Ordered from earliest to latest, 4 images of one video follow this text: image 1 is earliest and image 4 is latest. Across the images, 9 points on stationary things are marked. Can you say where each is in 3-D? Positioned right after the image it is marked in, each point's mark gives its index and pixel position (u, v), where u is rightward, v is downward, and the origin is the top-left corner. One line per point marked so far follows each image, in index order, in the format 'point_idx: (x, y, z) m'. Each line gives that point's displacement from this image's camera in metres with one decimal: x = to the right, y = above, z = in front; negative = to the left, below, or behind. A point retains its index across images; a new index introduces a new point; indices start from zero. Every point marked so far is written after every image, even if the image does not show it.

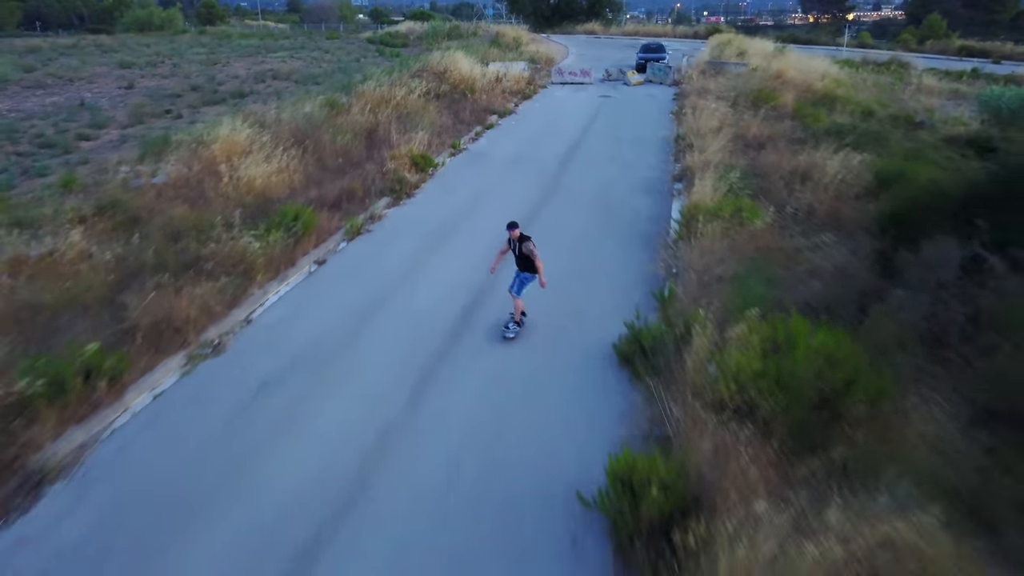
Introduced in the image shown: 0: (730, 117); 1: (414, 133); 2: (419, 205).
0: (+4.4, +3.5, +16.6) m
1: (-1.9, +3.0, +16.0) m
2: (-1.5, +1.3, +12.8) m
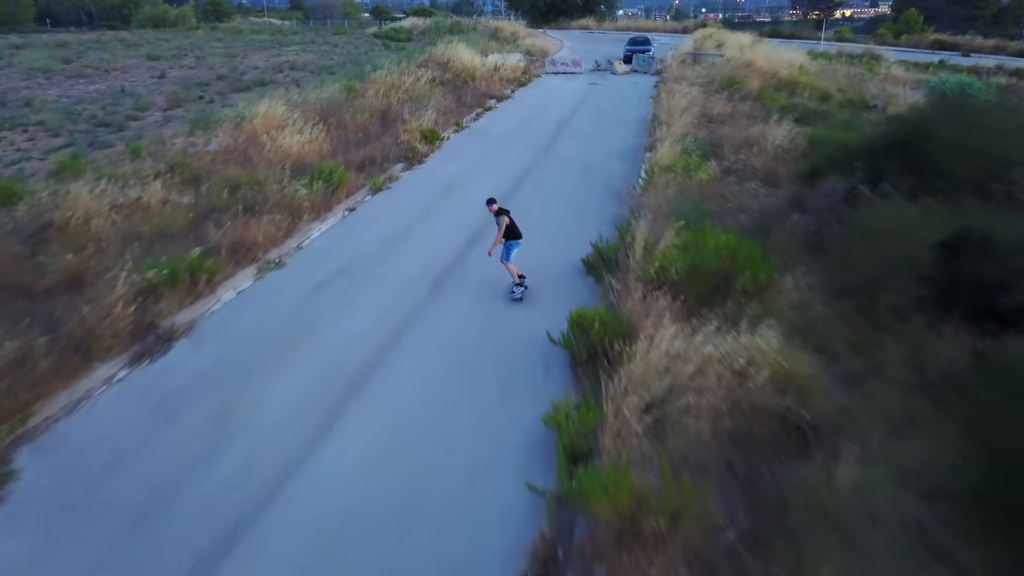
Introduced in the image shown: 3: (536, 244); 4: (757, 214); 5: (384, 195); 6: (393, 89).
0: (+4.3, +4.4, +19.0) m
1: (-2.0, +3.9, +18.4) m
2: (-1.5, +2.2, +15.1) m
3: (+0.3, +0.6, +10.8) m
4: (+3.0, +0.9, +10.1) m
5: (-2.1, +1.5, +13.3) m
6: (-2.9, +4.7, +19.9) m
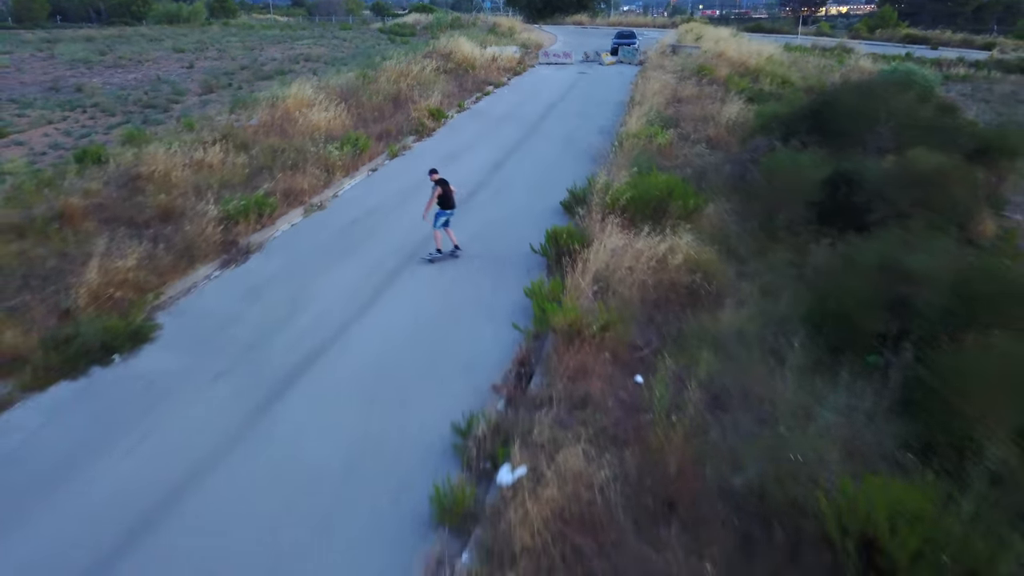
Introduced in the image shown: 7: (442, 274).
0: (+4.2, +5.4, +21.6) m
1: (-2.1, +5.0, +21.1) m
2: (-1.7, +3.2, +17.8) m
3: (+0.2, +1.6, +13.5) m
4: (+2.9, +1.9, +12.8) m
5: (-2.2, +2.5, +16.0) m
6: (-3.0, +5.8, +22.6) m
7: (-0.9, +0.1, +9.9) m
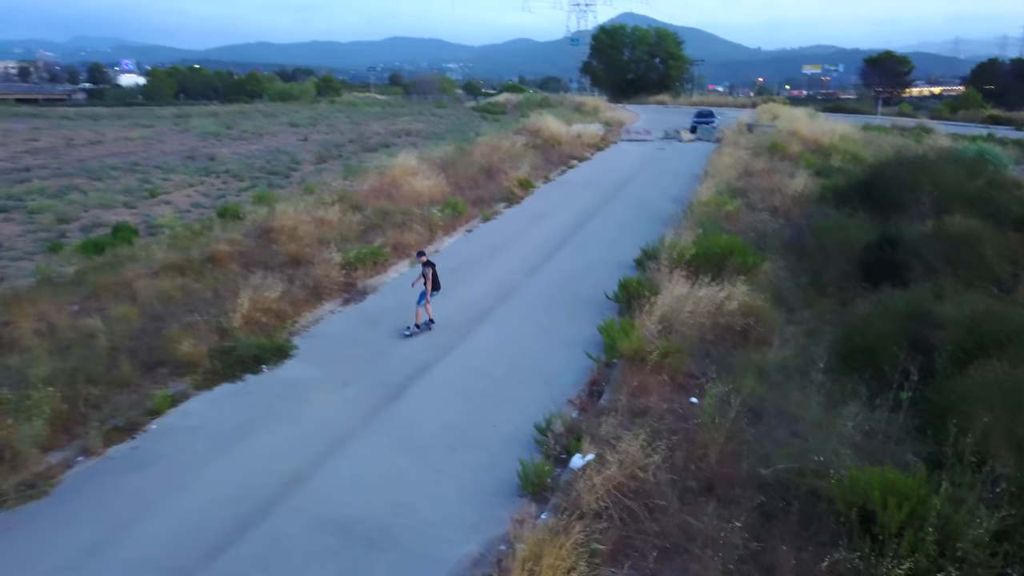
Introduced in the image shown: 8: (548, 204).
0: (+6.6, +3.6, +23.1) m
1: (+0.2, +3.4, +23.2) m
2: (+0.3, +2.0, +19.7) m
3: (+1.7, +0.7, +15.1) m
4: (+4.3, +1.0, +14.2) m
5: (-0.5, +1.4, +18.0) m
6: (-0.5, +4.1, +24.8) m
7: (+0.1, -0.4, +11.6) m
8: (+0.9, +2.0, +19.9) m
